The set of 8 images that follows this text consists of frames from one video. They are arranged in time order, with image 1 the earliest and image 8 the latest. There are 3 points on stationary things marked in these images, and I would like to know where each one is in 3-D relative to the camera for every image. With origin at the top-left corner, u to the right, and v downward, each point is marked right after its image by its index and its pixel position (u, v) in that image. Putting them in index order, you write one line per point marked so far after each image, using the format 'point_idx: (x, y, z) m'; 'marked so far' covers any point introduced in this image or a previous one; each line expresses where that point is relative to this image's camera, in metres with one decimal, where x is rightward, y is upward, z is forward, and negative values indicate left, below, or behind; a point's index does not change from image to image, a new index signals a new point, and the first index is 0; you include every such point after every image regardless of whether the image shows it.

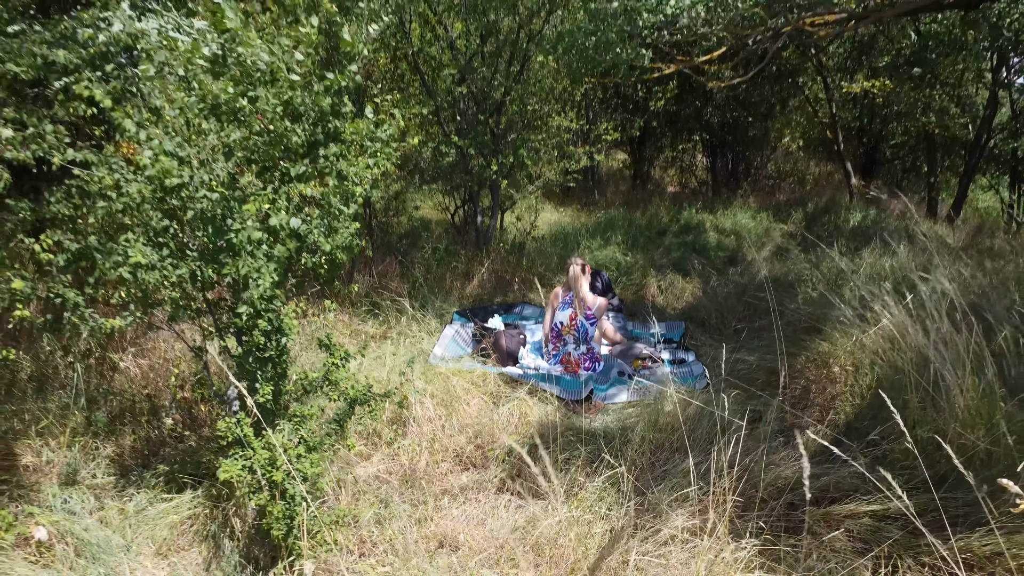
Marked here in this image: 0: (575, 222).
0: (+0.6, +0.6, +7.7) m
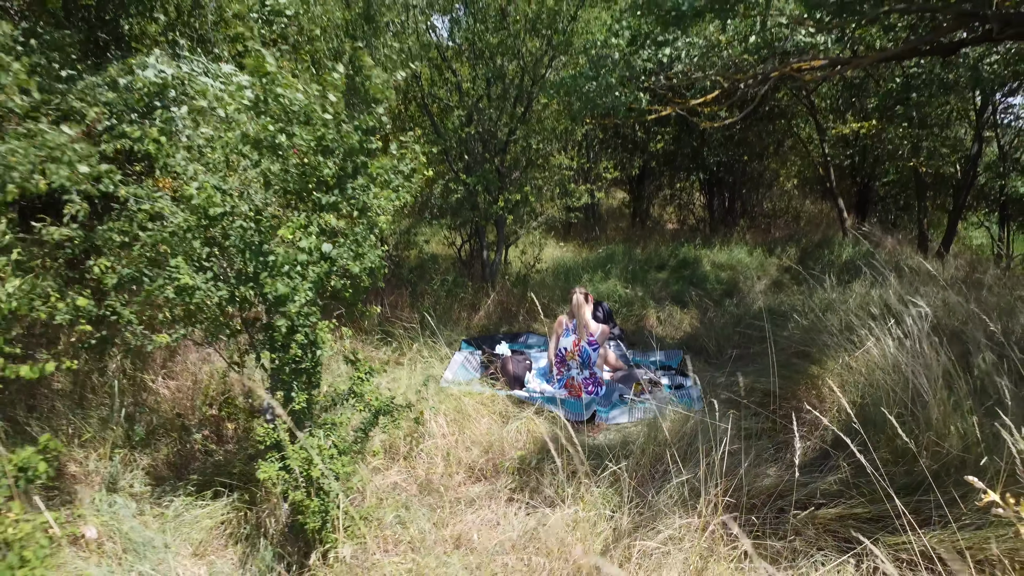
0: (+0.6, +0.3, +8.0) m
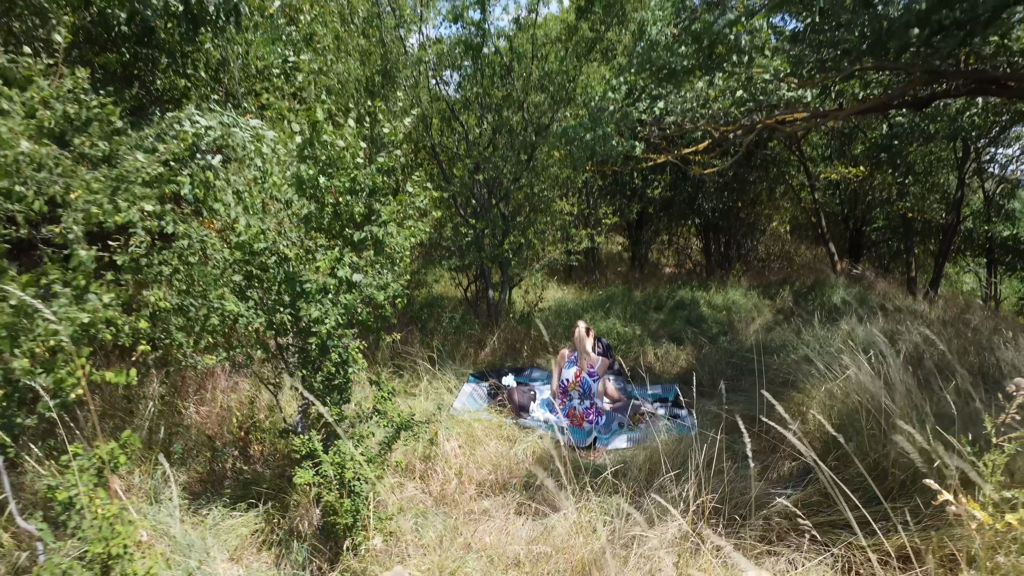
0: (+0.6, -0.1, +8.2) m
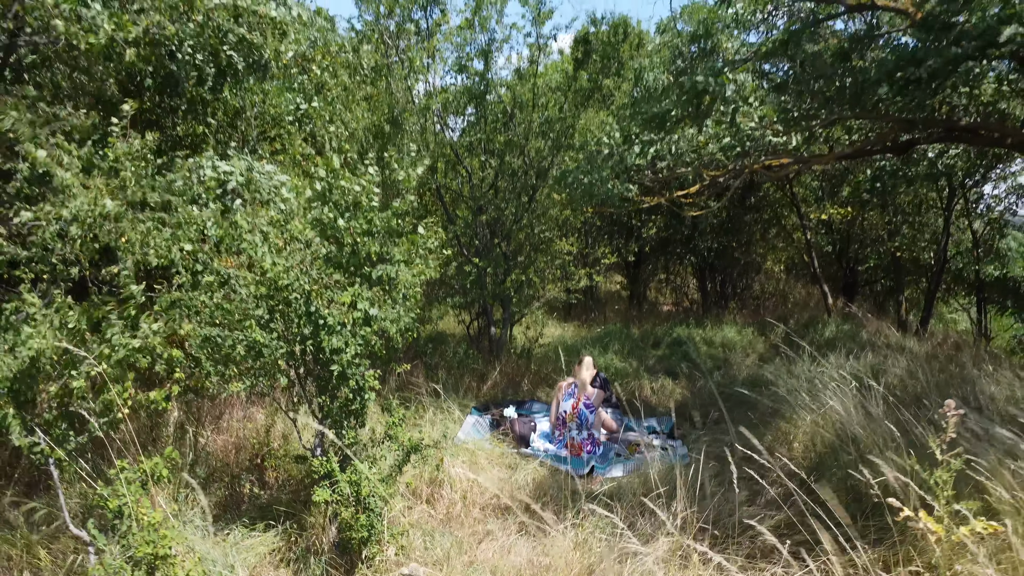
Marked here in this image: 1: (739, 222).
0: (+0.7, -0.5, +8.5) m
1: (+2.7, +0.8, +10.0) m
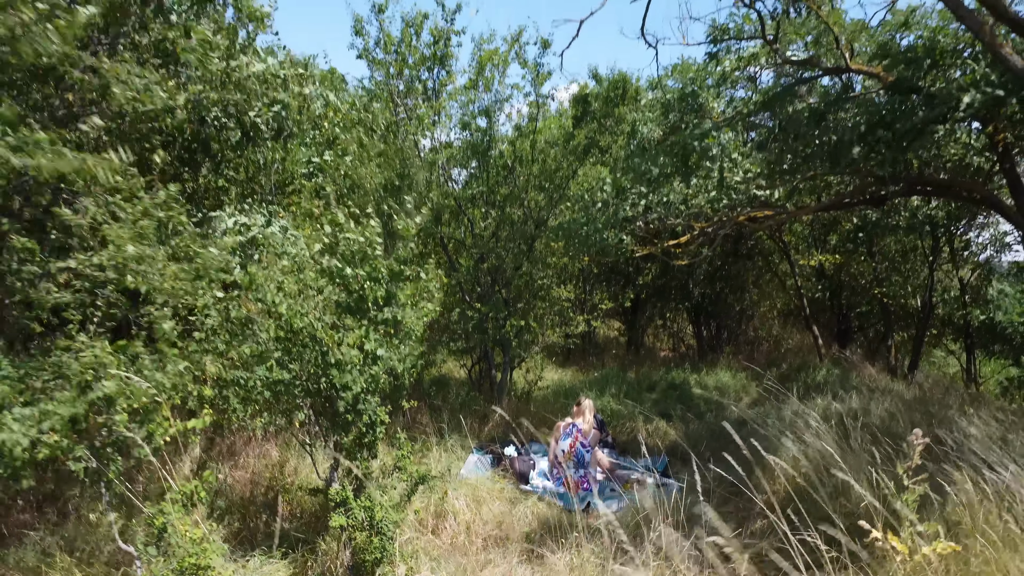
0: (+0.7, -1.0, +8.7) m
1: (+2.7, +0.2, +10.3) m
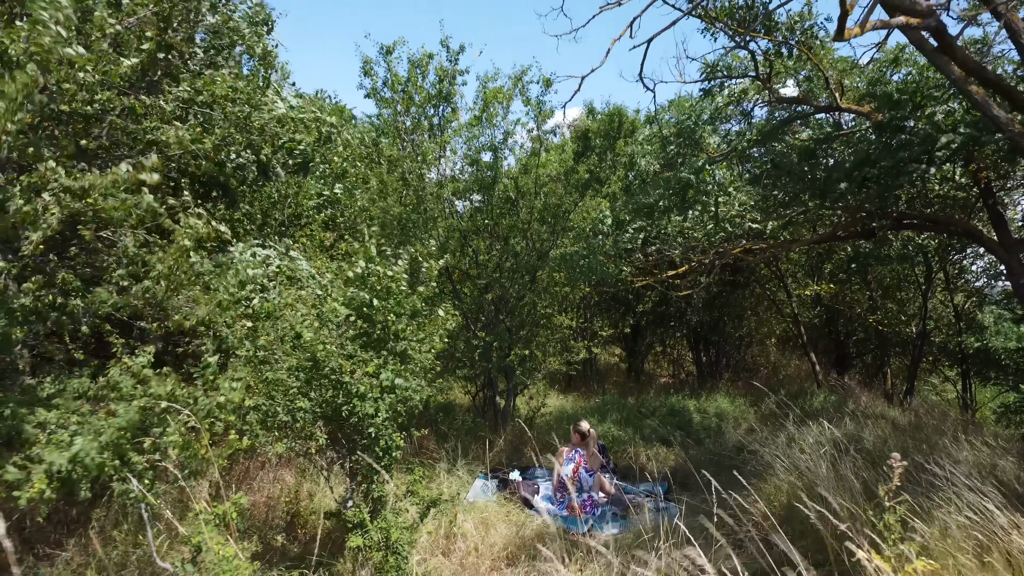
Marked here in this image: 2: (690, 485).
0: (+0.7, -1.3, +8.9) m
1: (+2.8, -0.1, +10.5) m
2: (+1.2, -1.3, +5.4) m
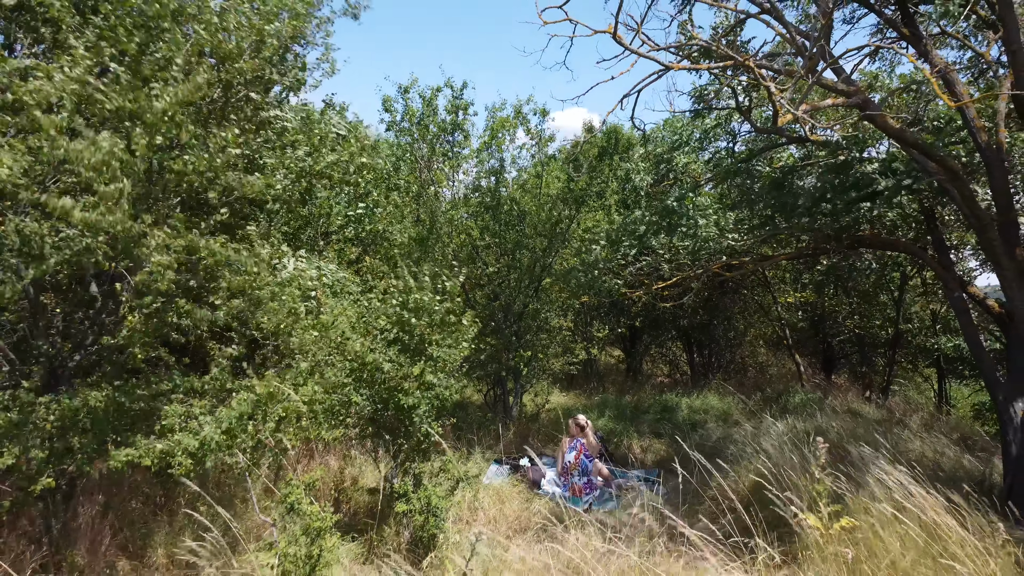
0: (+0.8, -1.3, +9.6) m
1: (+2.8, -0.2, +11.3) m
2: (+1.2, -1.4, +6.1) m
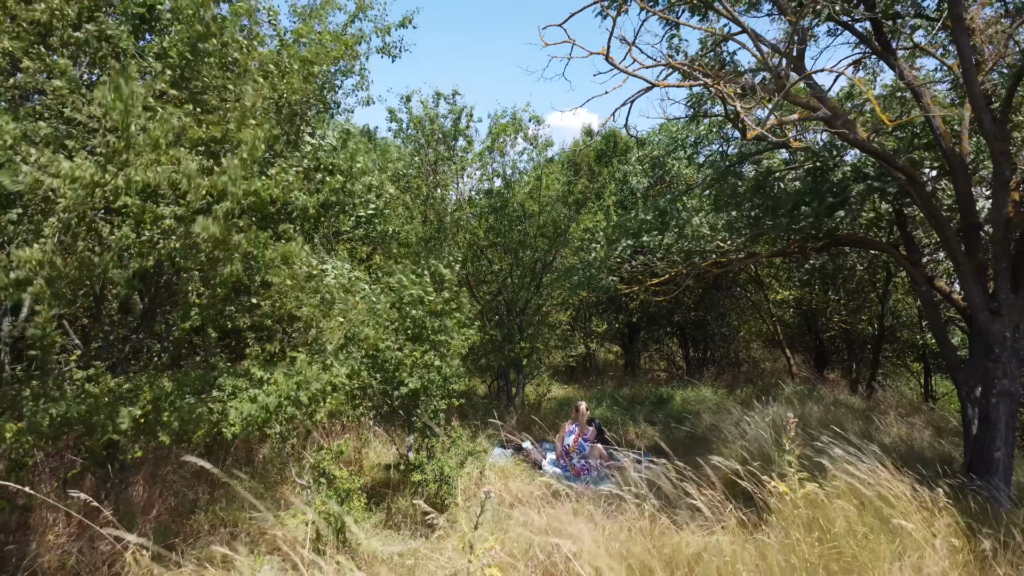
0: (+0.8, -1.3, +10.1) m
1: (+2.9, -0.1, +11.7) m
2: (+1.3, -1.3, +6.6) m
